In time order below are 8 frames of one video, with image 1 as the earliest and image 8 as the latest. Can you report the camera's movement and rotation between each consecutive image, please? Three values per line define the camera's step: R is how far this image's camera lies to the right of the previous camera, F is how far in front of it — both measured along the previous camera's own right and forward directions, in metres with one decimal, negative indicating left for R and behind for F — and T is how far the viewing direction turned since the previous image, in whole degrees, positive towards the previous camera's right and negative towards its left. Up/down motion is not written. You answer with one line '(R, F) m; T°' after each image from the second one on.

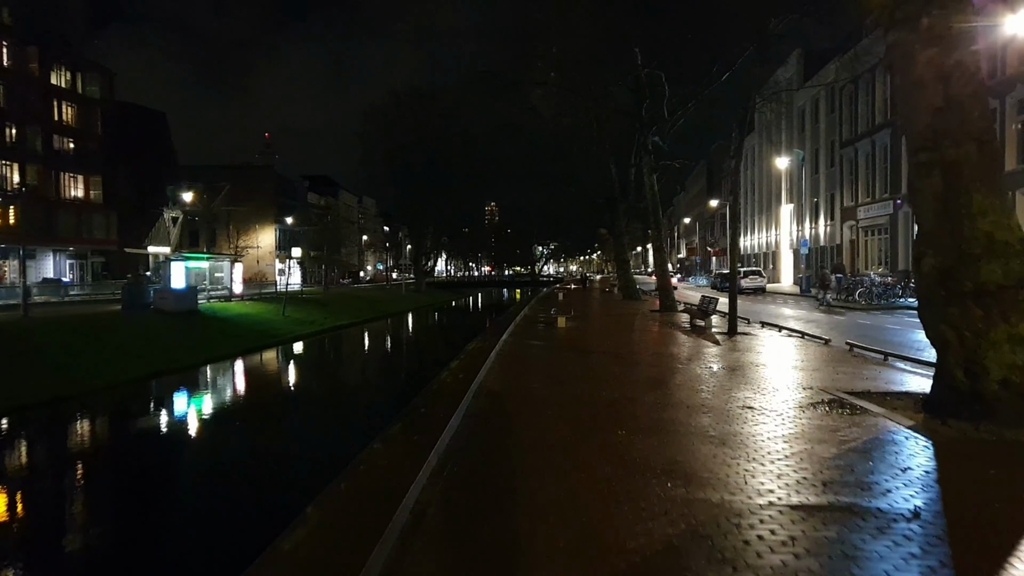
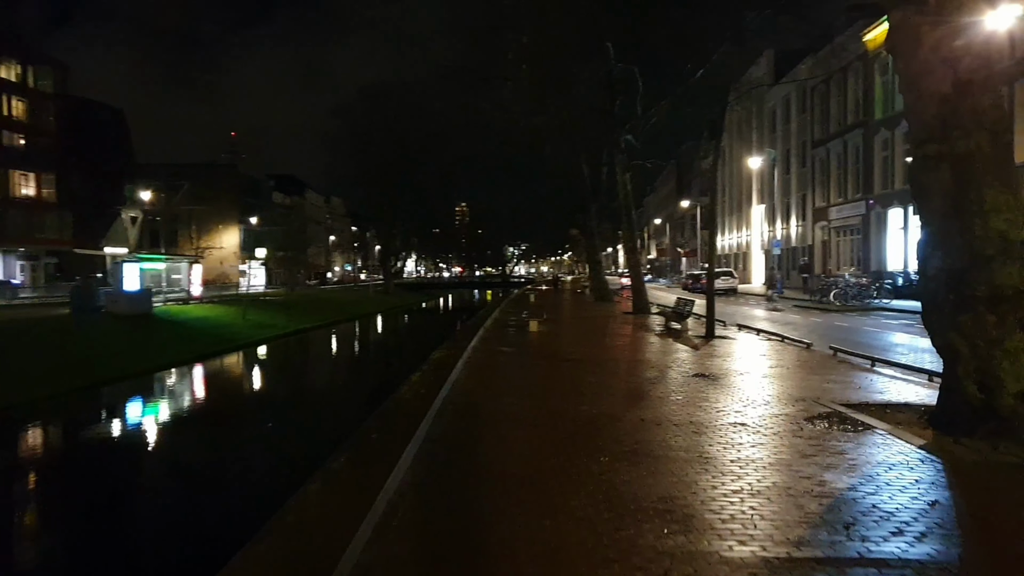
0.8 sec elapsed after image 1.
(0.0, +0.8) m; +2°
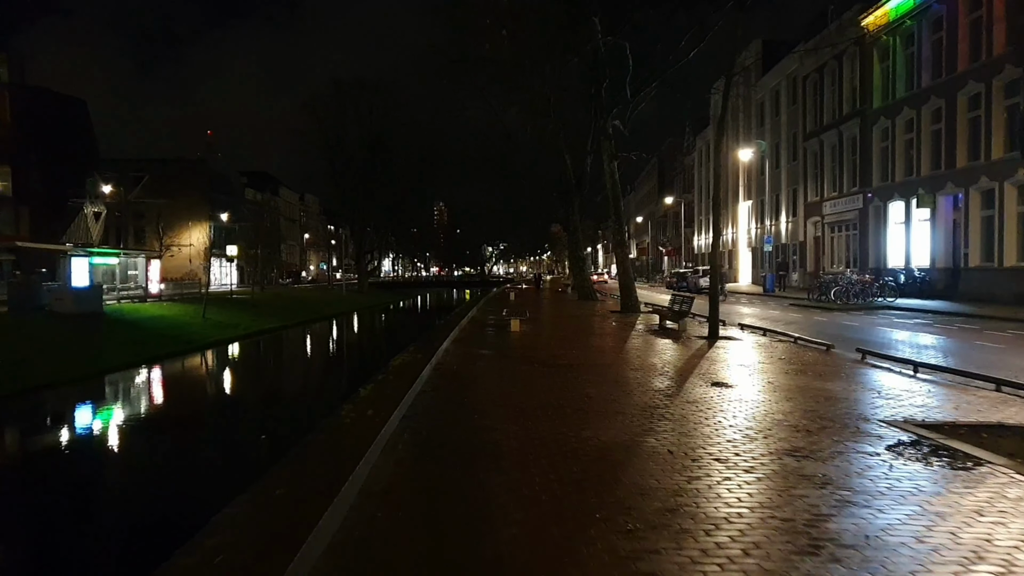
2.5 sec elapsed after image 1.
(0.0, +1.8) m; +2°
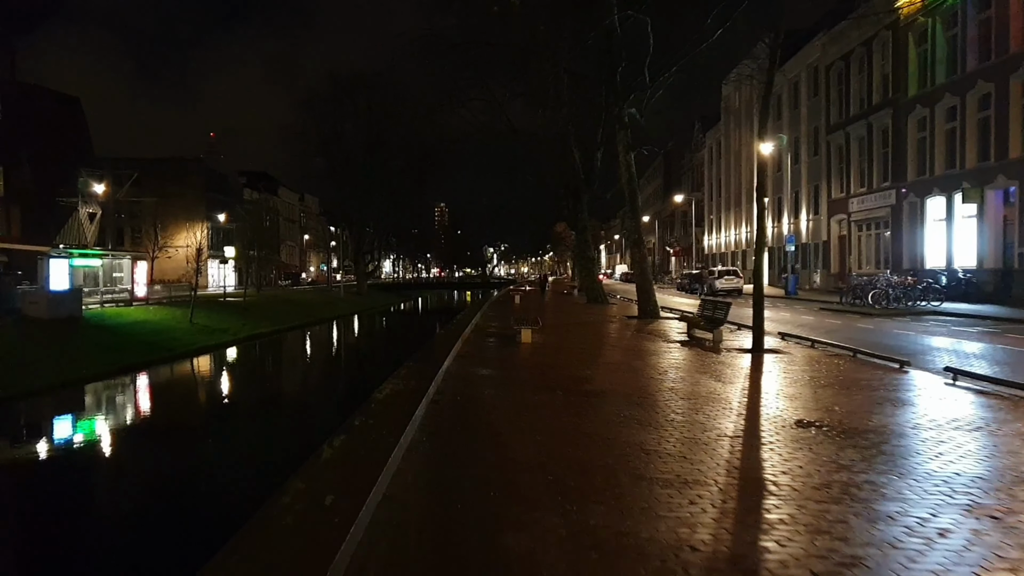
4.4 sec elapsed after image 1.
(-0.2, +1.9) m; 0°
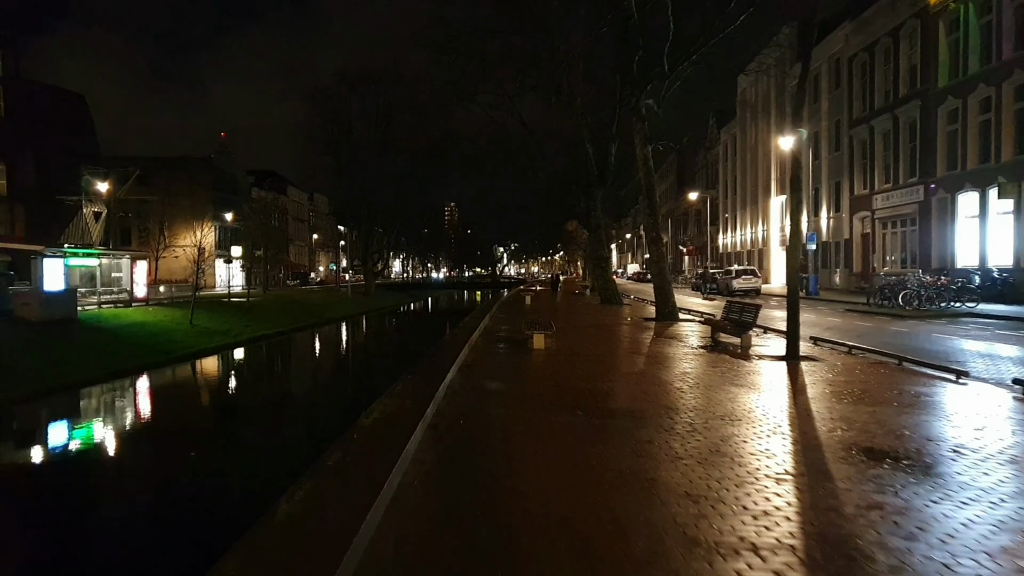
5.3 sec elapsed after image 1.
(0.0, +1.0) m; -1°
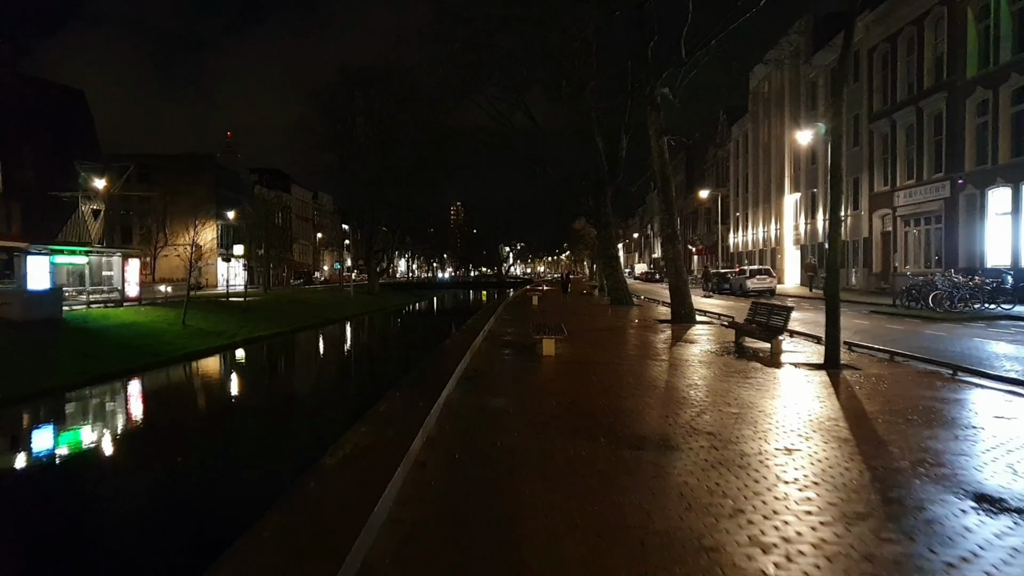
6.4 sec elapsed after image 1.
(0.0, +1.1) m; 0°
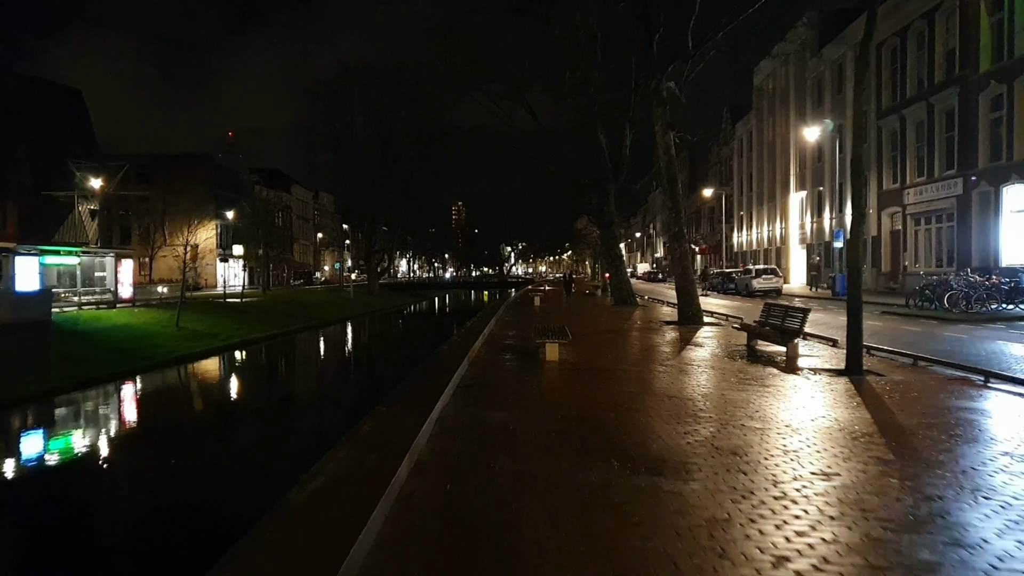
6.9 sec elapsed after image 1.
(0.0, +0.6) m; 0°
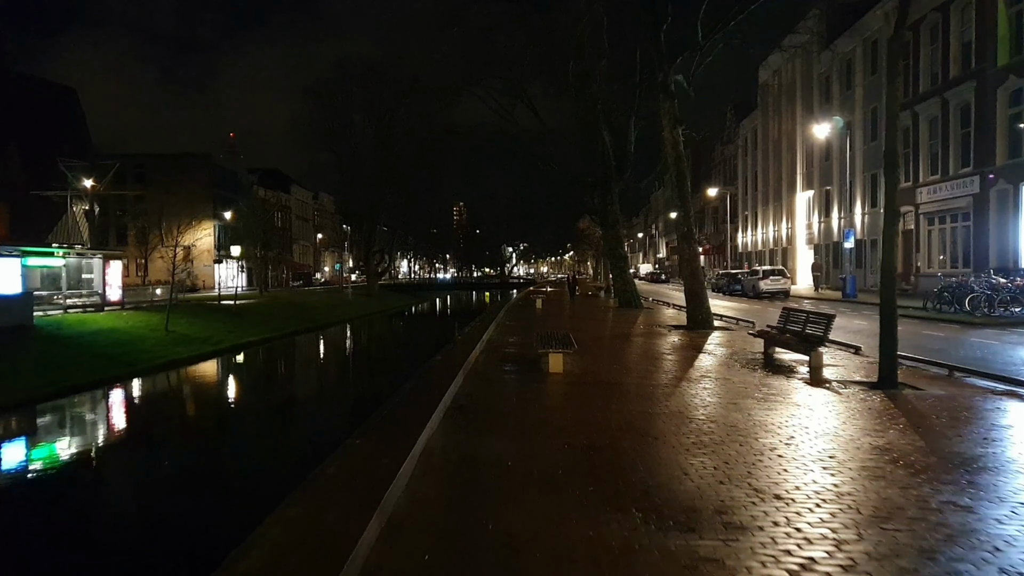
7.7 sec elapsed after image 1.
(0.0, +0.8) m; 0°
